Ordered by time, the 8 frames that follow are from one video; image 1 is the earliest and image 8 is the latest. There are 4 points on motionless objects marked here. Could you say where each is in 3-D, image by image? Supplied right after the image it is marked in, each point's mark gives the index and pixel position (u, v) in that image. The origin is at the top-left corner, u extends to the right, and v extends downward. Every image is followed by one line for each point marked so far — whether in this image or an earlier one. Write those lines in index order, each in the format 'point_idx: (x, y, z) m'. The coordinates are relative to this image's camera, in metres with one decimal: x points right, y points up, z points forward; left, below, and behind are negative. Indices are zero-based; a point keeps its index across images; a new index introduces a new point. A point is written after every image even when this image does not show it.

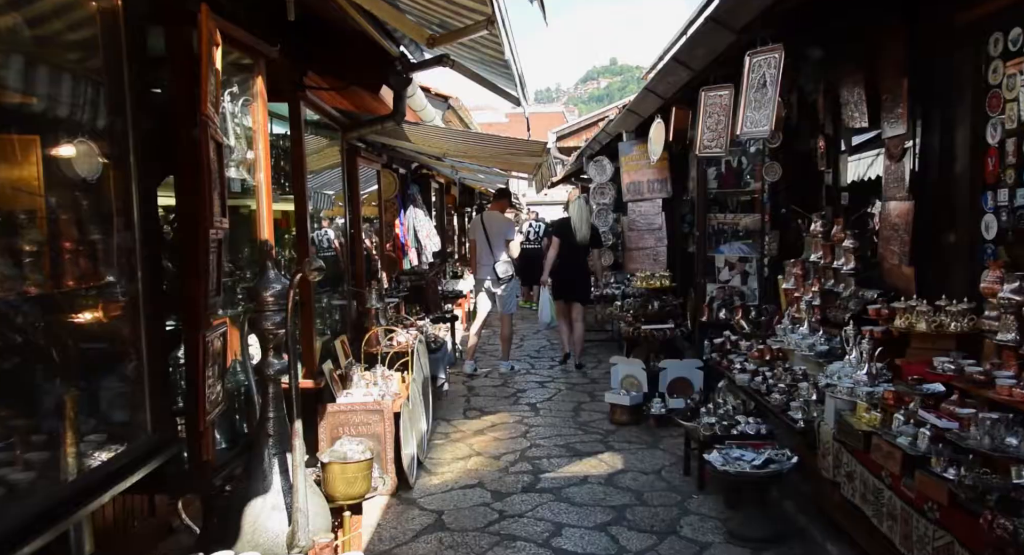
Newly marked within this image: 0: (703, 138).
0: (+1.1, +0.8, +4.2) m
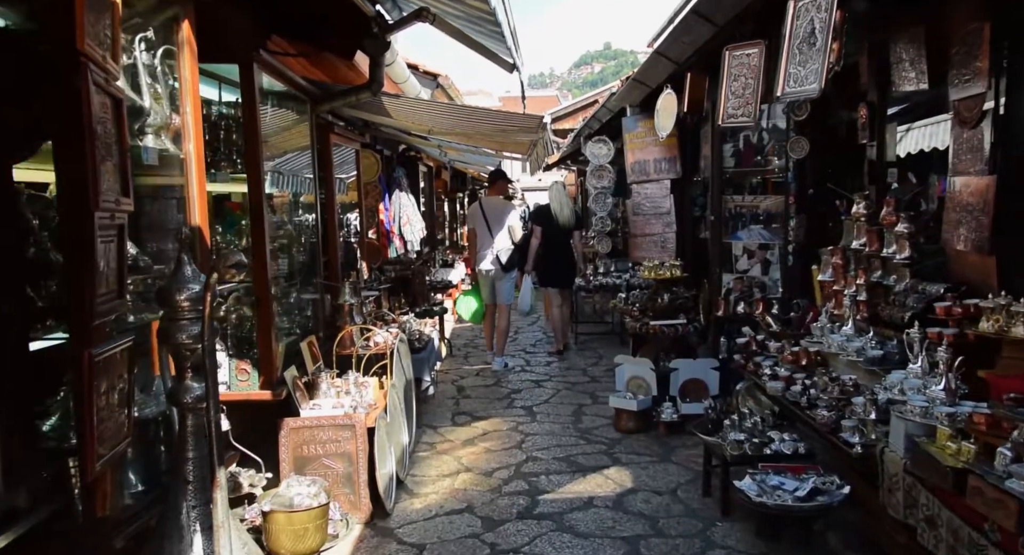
0: (+1.1, +0.9, +3.6) m
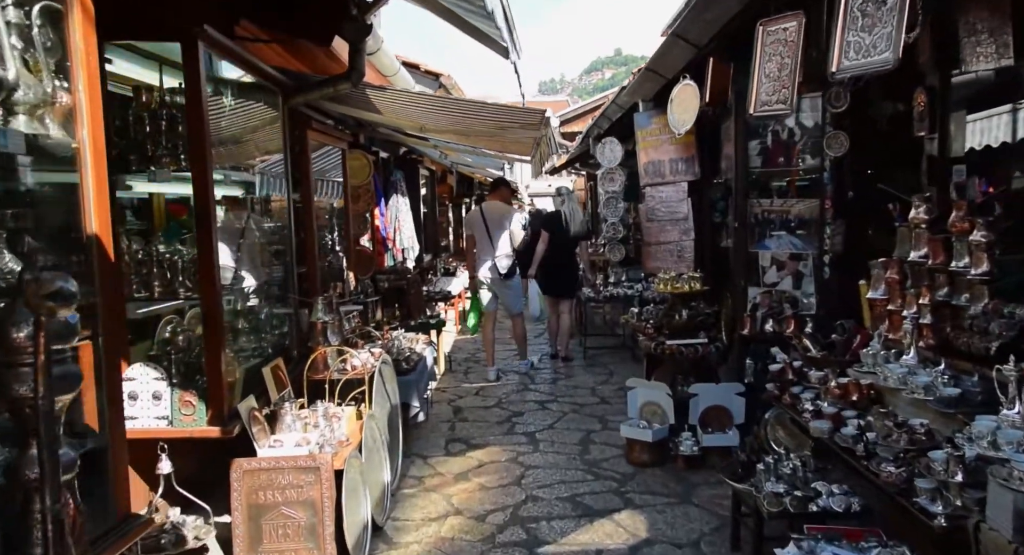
0: (+1.0, +0.8, +3.1) m
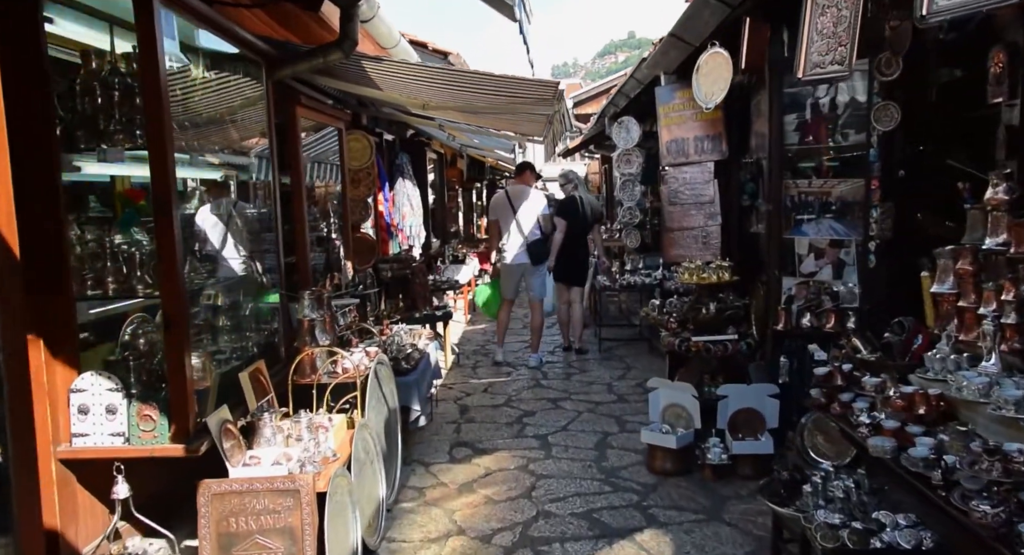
0: (+1.1, +0.8, +2.6) m
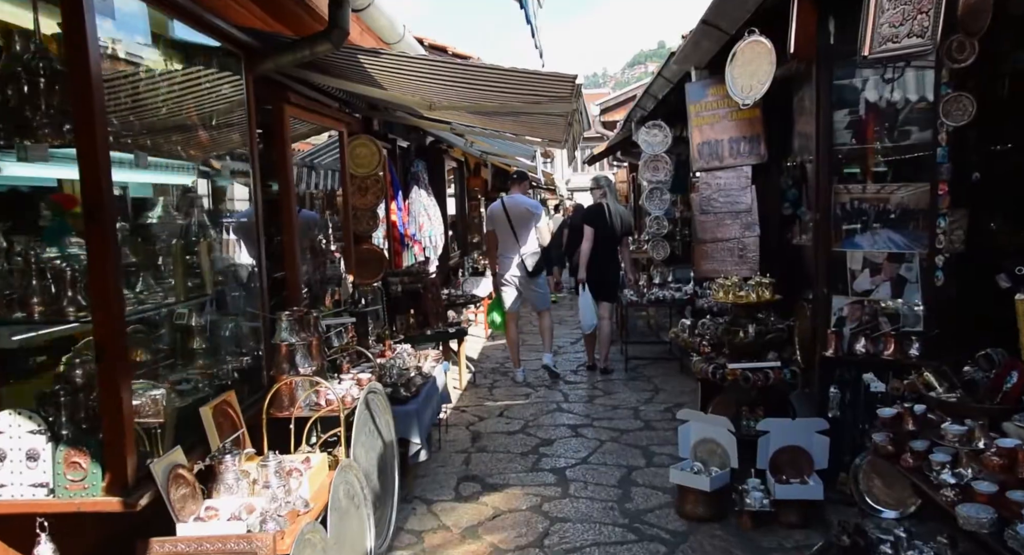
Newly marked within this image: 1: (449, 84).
0: (+1.1, +0.8, +2.1) m
1: (-0.4, +1.1, +4.2) m
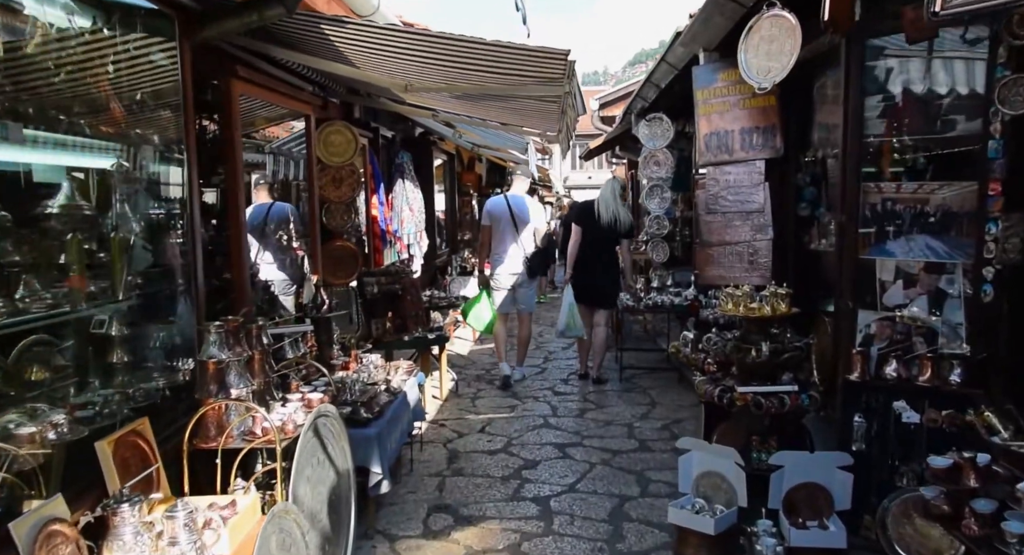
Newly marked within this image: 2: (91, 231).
0: (+1.0, +0.7, +1.6) m
1: (-0.4, +1.1, +3.7) m
2: (-1.5, +0.2, +2.7) m
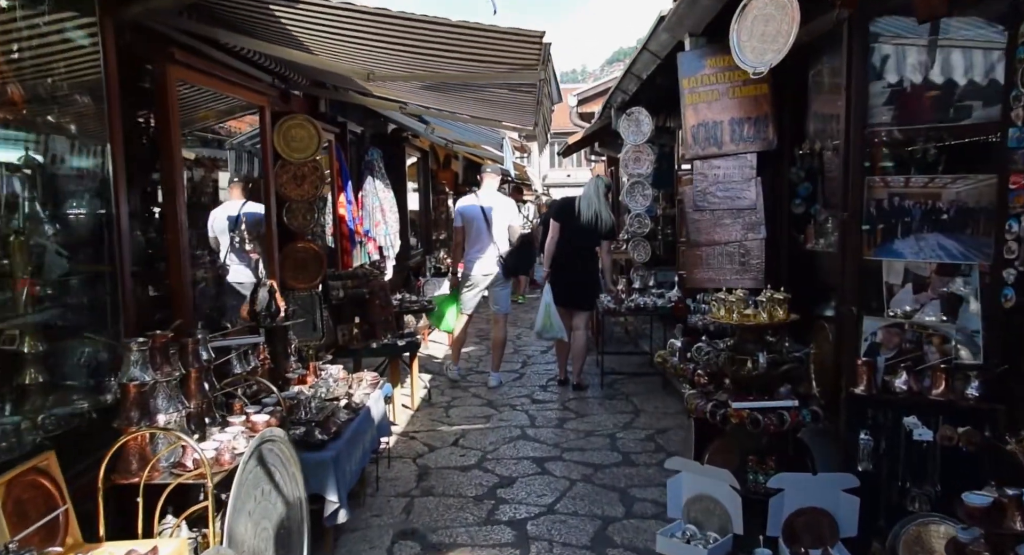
0: (+0.9, +0.7, +1.3) m
1: (-0.6, +1.1, +3.4) m
2: (-1.6, +0.1, +2.3) m
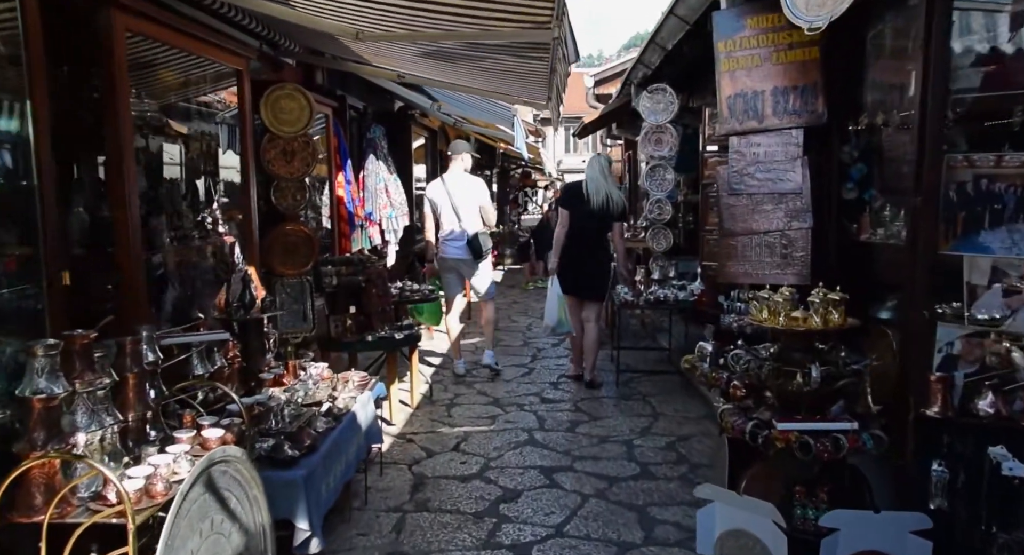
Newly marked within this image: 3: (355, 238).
0: (+0.9, +0.7, +0.9) m
1: (-0.5, +1.1, +2.9) m
2: (-1.6, +0.2, +1.8) m
3: (-1.3, +0.3, +6.1) m
